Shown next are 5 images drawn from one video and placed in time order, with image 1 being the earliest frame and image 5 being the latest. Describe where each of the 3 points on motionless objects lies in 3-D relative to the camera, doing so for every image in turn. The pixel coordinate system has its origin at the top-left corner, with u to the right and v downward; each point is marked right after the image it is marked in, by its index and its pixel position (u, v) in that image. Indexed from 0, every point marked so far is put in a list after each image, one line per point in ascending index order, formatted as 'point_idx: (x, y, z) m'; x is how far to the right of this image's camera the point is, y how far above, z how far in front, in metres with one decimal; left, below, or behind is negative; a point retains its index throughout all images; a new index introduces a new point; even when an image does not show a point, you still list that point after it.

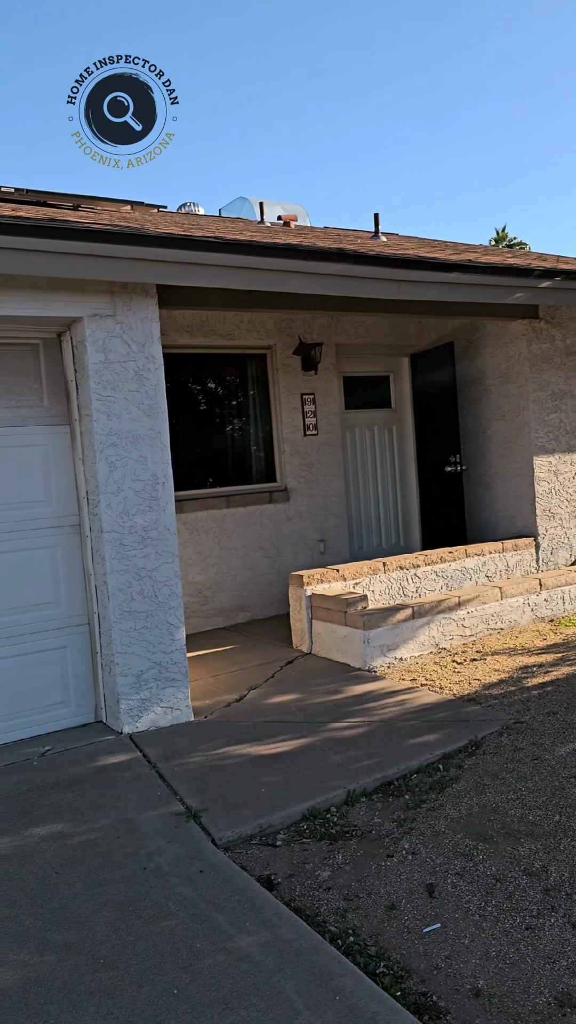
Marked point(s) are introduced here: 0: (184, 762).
0: (-0.5, -1.2, +4.2) m
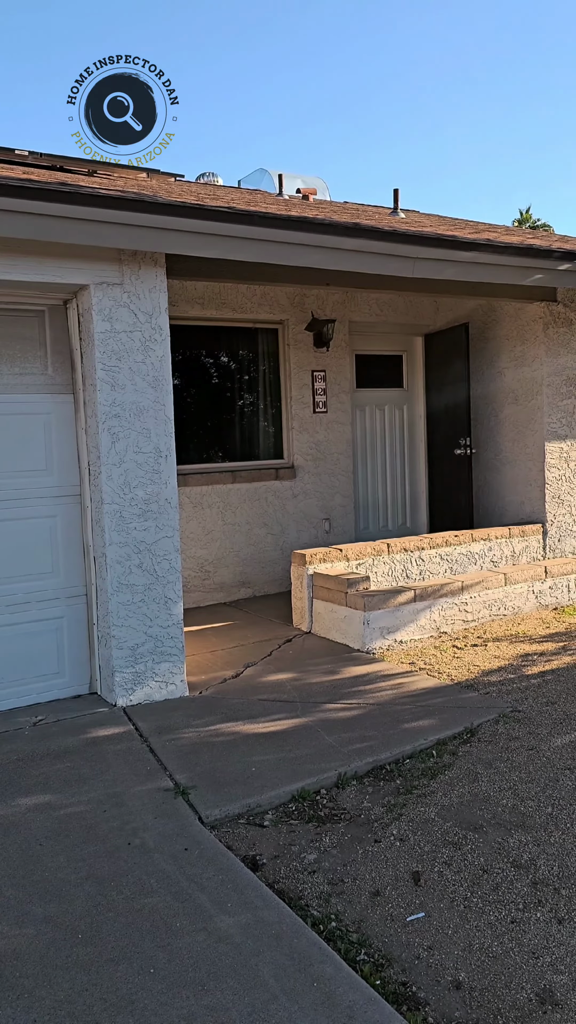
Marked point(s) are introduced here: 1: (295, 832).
0: (-0.5, -1.1, +4.2) m
1: (0.0, -1.3, +3.4) m
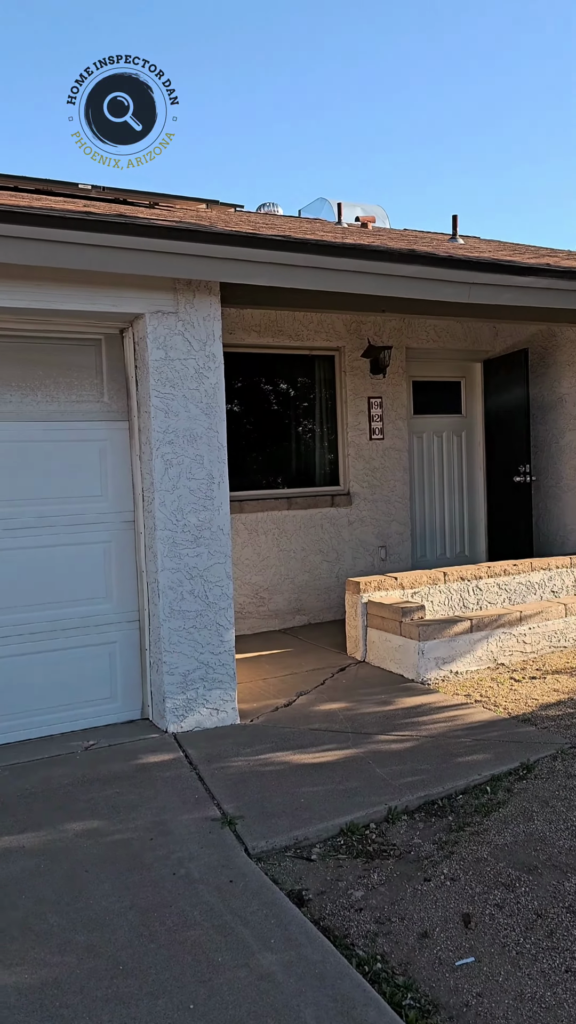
0: (-0.3, -1.2, +4.1) m
1: (+0.2, -1.4, +3.3) m
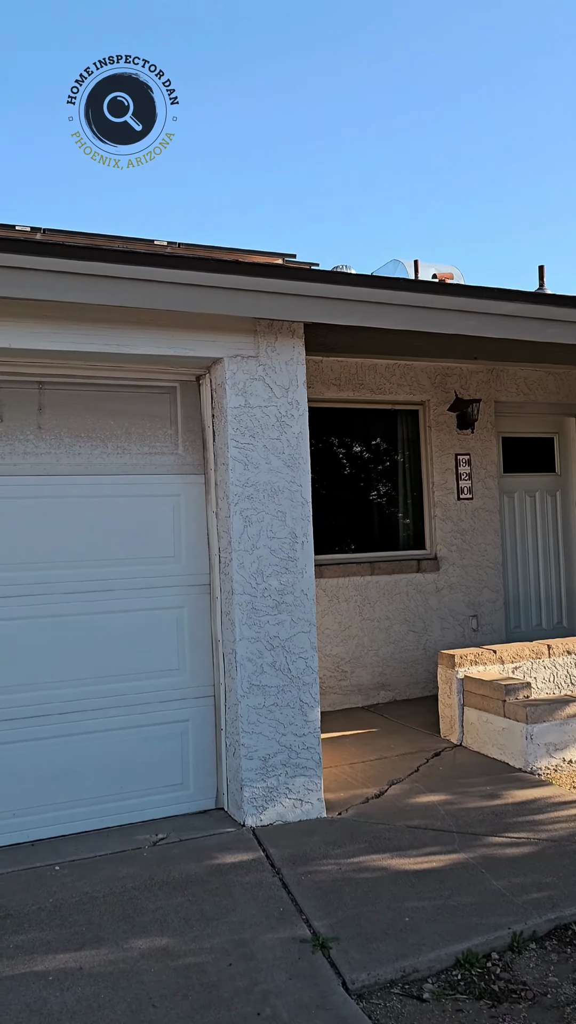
0: (+0.1, -1.5, +3.6) m
1: (+0.6, -1.6, +2.7) m
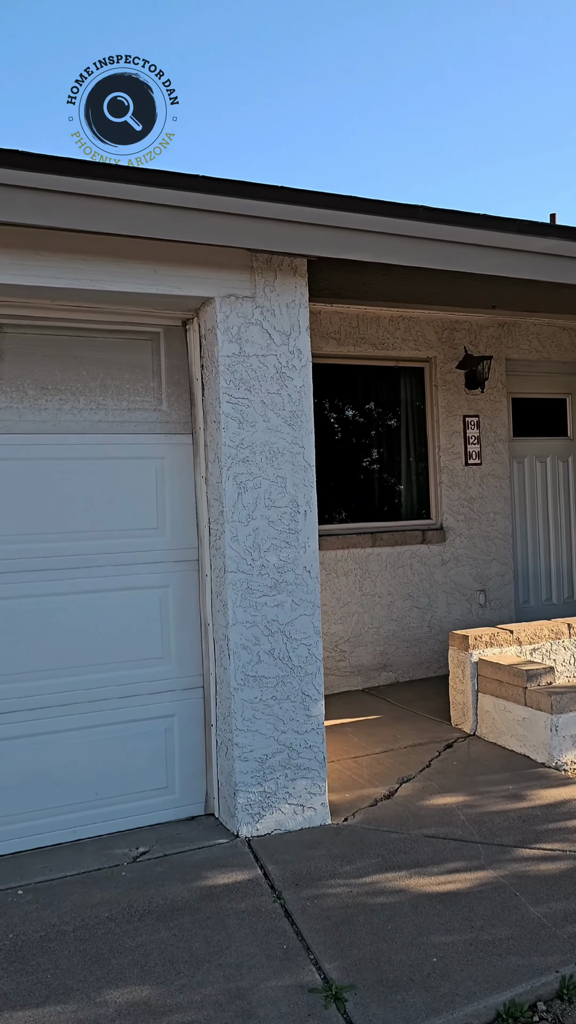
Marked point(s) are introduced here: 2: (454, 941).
0: (+0.1, -1.4, +3.1) m
1: (+0.6, -1.5, +2.2) m
2: (+0.5, -1.4, +2.8) m
